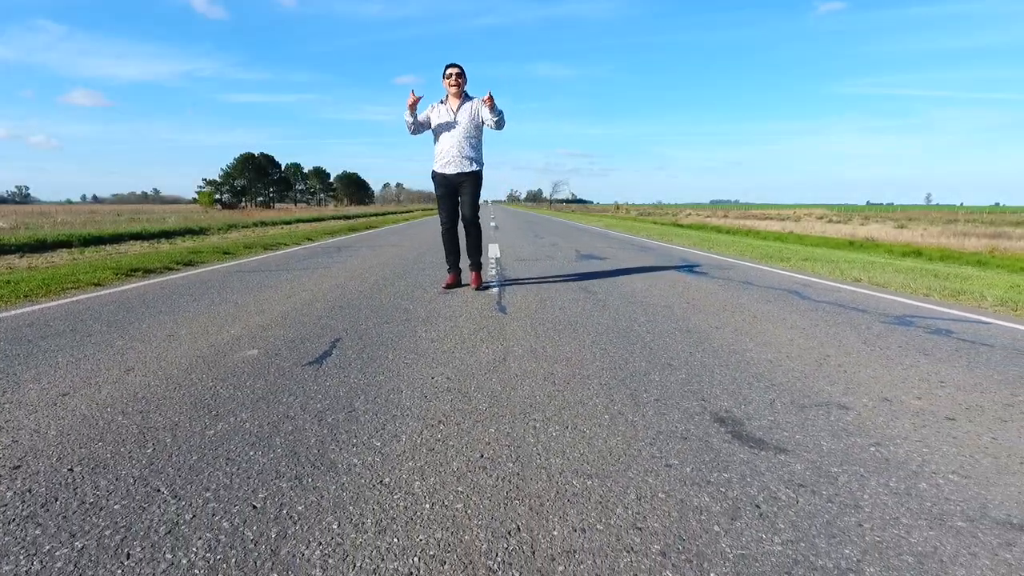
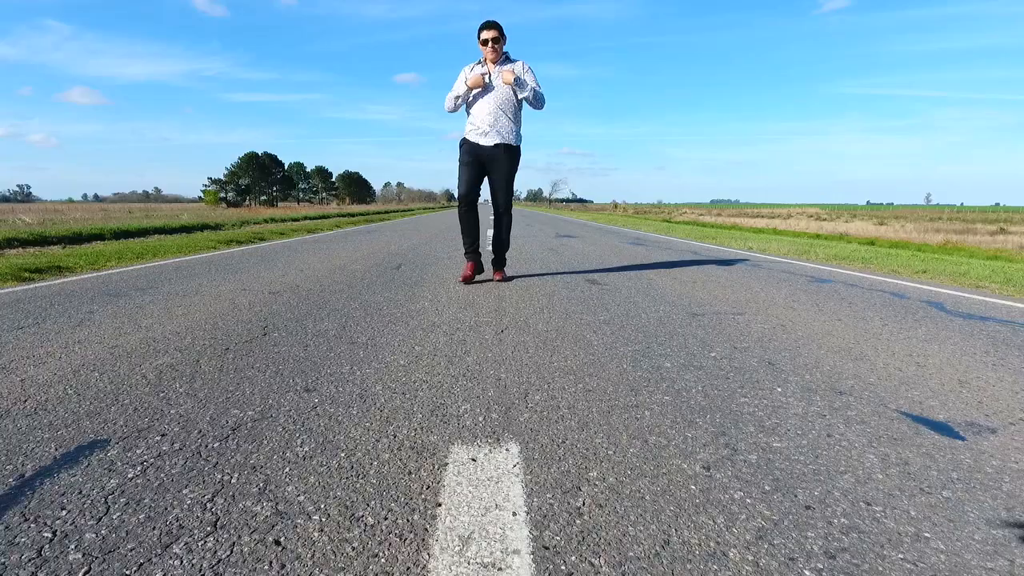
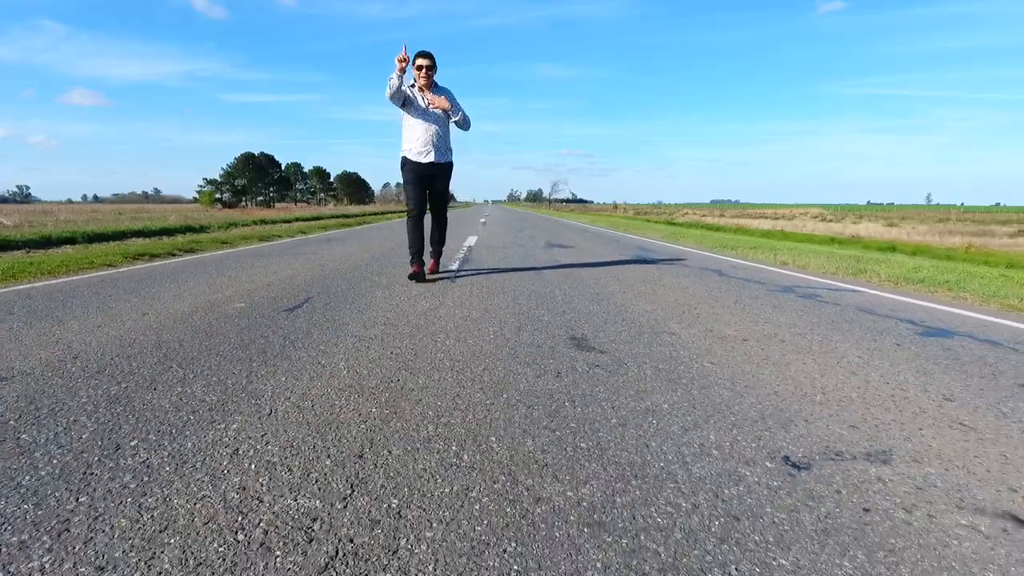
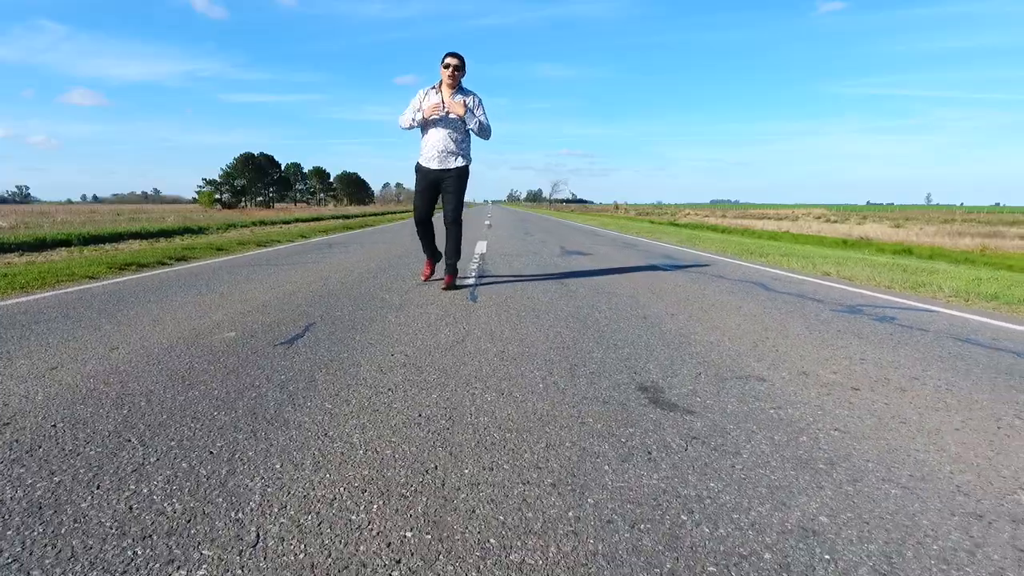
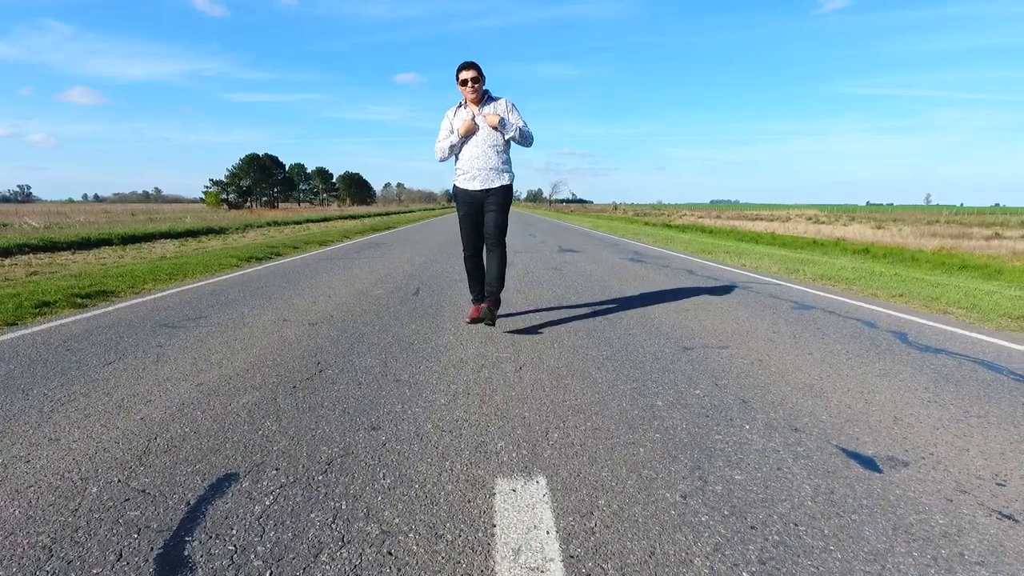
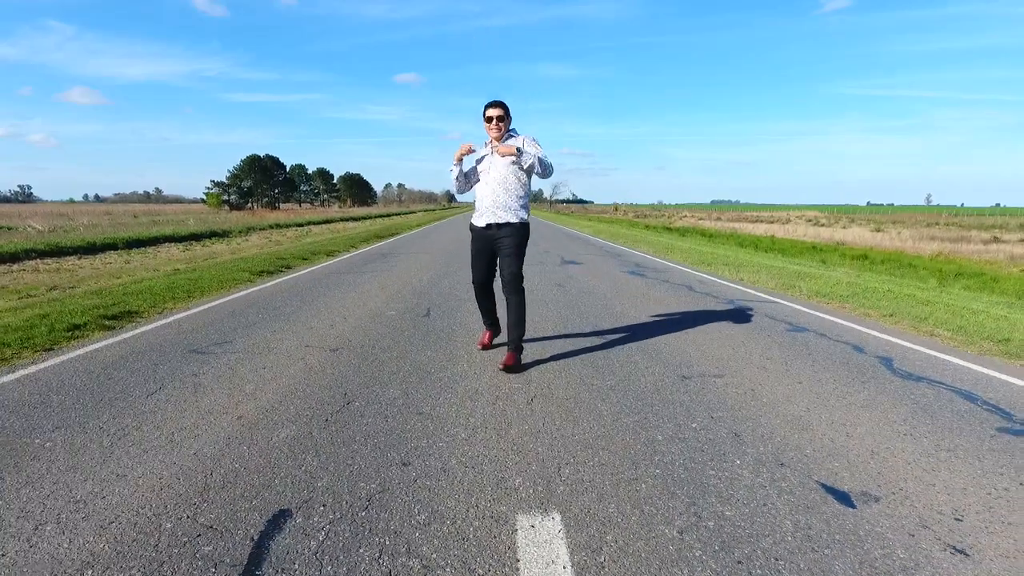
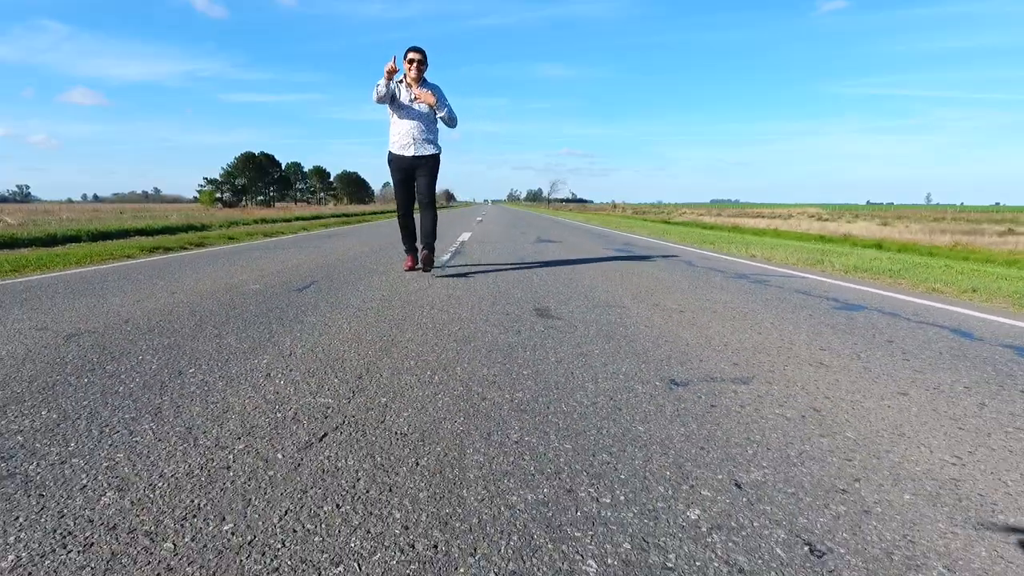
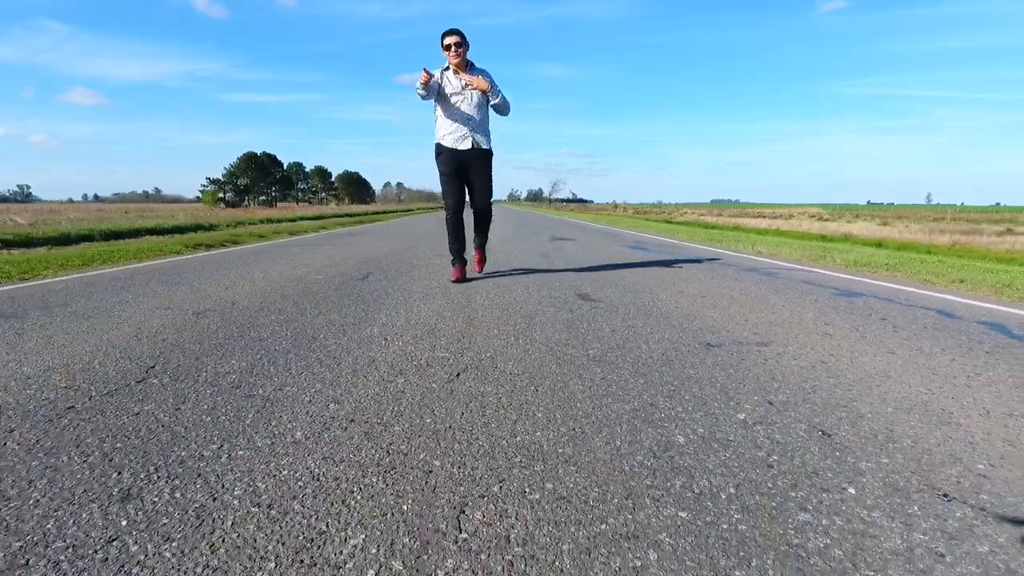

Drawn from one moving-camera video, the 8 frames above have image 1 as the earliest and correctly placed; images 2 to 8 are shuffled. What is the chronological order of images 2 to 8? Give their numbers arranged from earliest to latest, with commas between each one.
4, 3, 7, 8, 2, 5, 6
